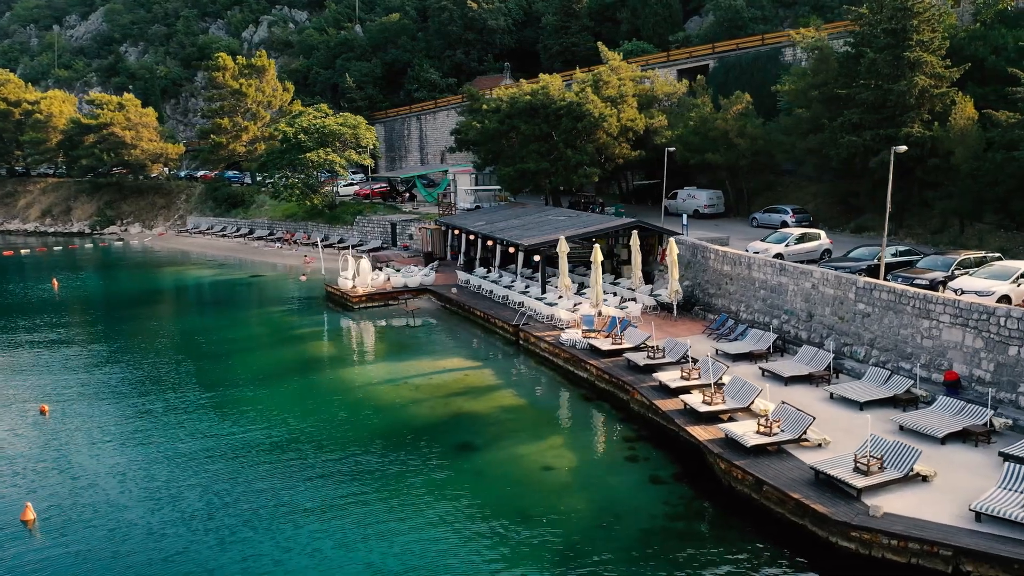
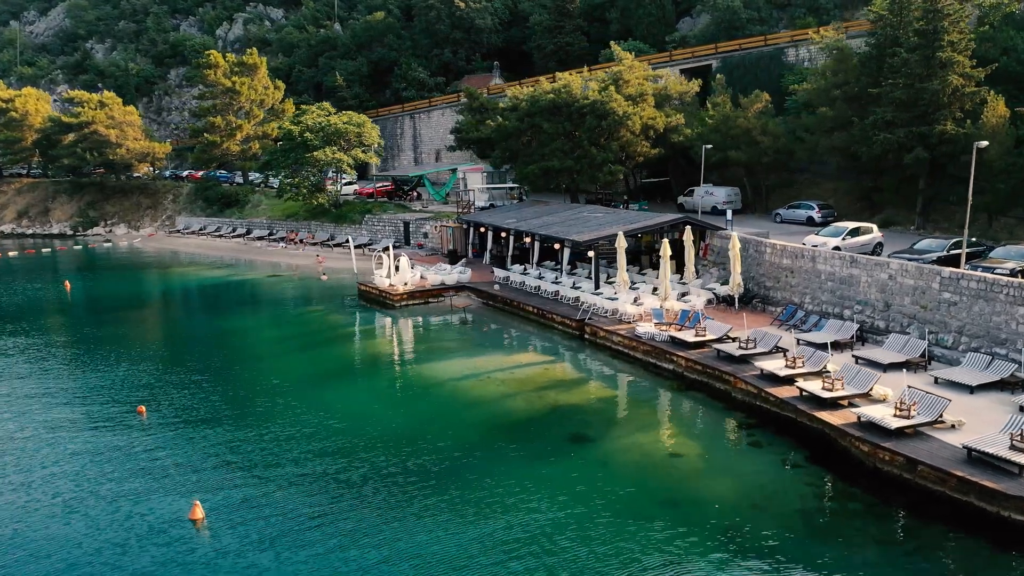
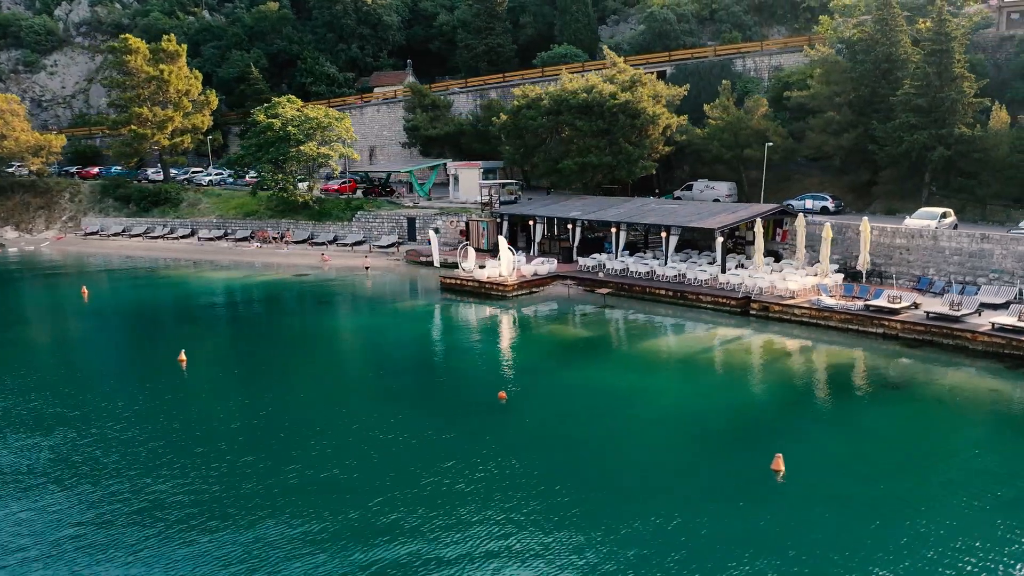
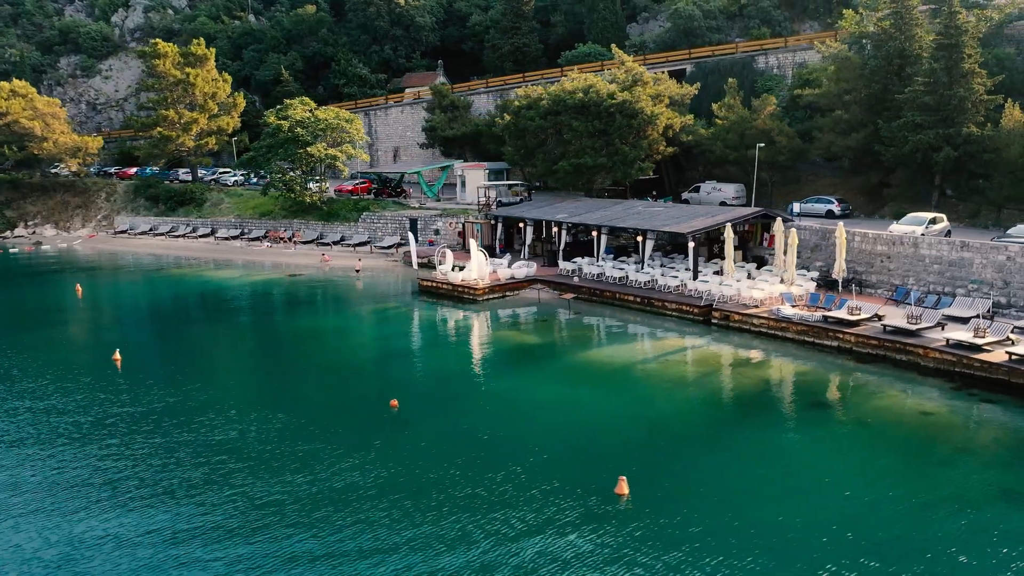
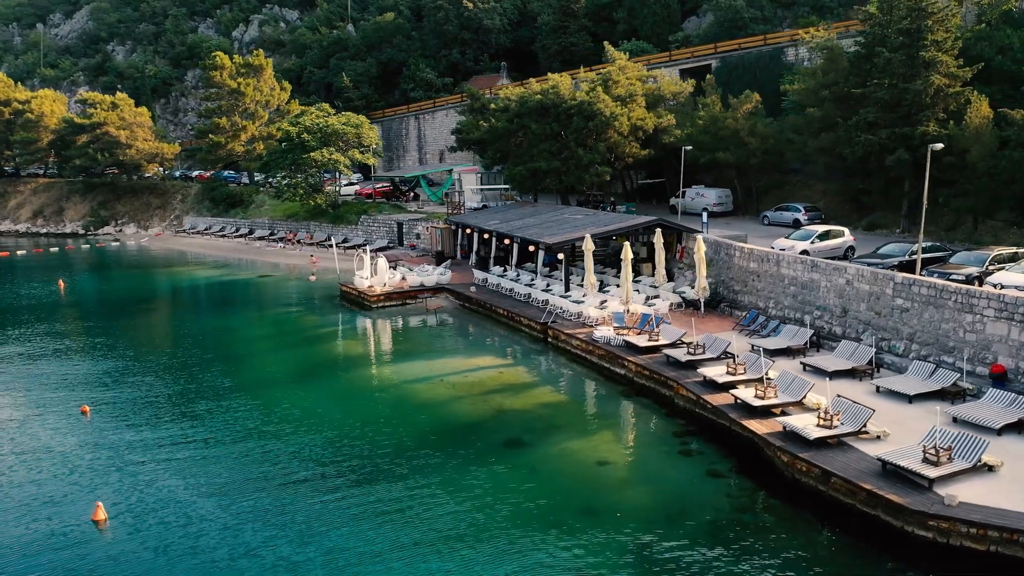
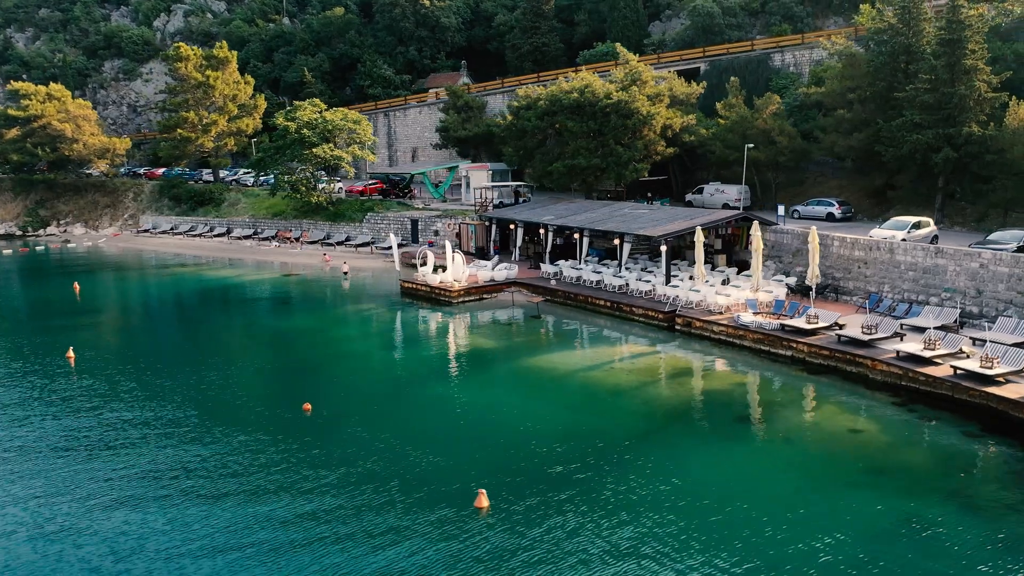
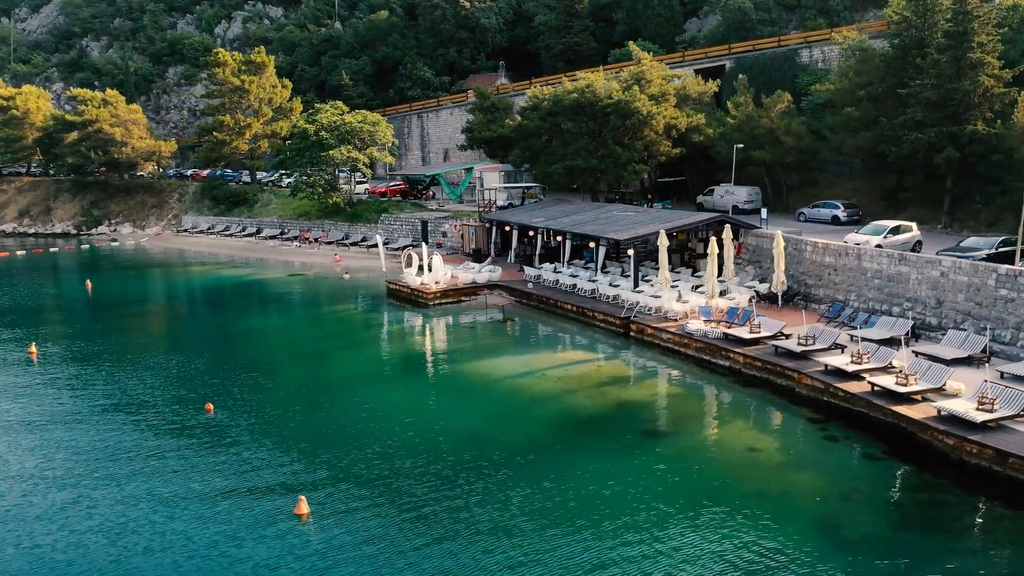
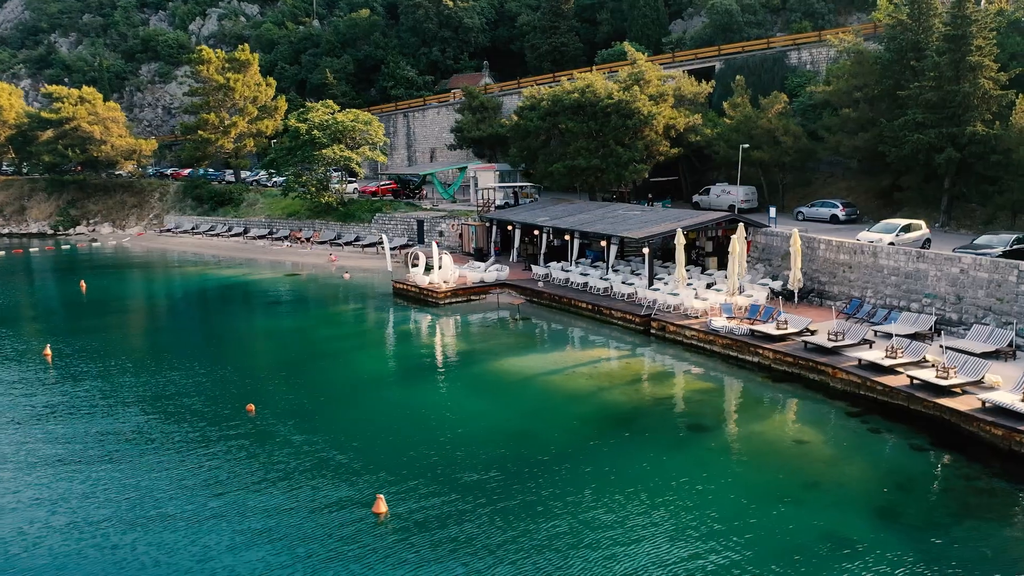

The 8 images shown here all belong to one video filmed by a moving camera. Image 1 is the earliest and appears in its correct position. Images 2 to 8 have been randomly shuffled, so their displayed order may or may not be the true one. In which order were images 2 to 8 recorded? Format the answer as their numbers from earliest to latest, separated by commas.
5, 2, 7, 8, 6, 4, 3
